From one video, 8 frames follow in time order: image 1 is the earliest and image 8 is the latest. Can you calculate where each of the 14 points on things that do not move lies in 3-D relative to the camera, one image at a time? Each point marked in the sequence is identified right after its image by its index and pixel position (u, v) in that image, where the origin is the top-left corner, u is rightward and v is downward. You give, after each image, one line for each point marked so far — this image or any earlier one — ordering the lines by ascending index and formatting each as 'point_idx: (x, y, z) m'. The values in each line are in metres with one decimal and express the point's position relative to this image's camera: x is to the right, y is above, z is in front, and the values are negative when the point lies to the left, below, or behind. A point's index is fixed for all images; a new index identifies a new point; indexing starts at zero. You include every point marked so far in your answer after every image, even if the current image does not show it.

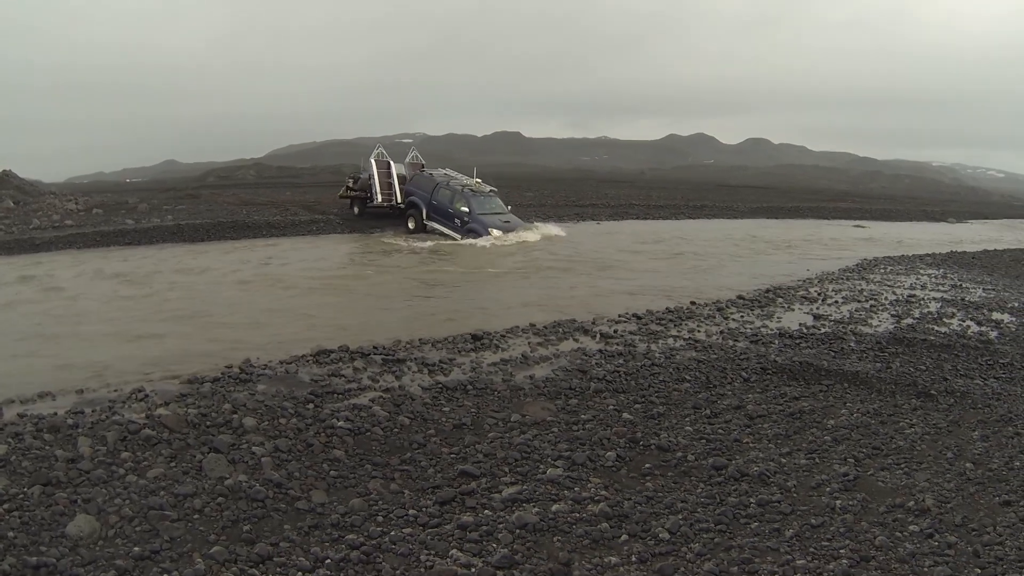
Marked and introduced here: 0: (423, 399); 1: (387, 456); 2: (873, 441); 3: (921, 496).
0: (-1.1, -1.3, +7.1) m
1: (-1.2, -1.6, +6.1) m
2: (+3.7, -1.6, +6.5) m
3: (+3.8, -1.8, +5.6) m
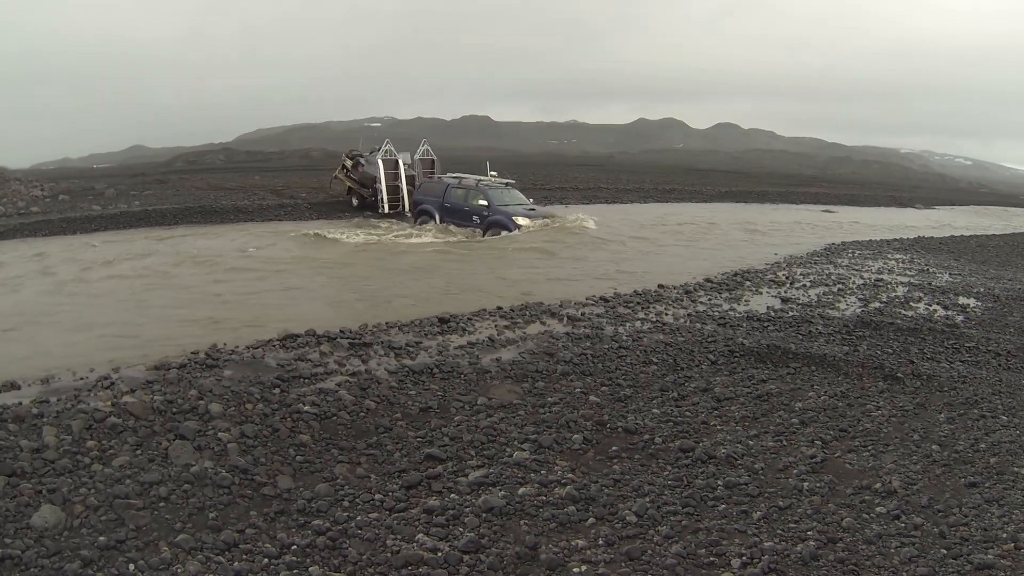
0: (-1.5, -1.1, +7.1) m
1: (-1.5, -1.4, +6.1) m
2: (+3.4, -1.4, +6.5) m
3: (+3.5, -1.6, +5.7) m
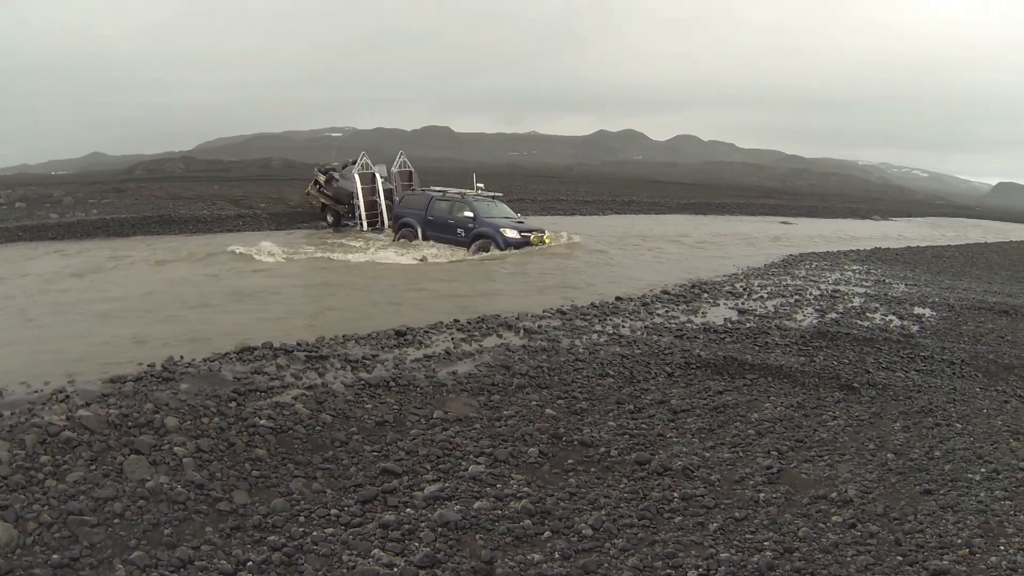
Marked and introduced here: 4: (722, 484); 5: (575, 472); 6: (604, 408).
0: (-1.9, -1.3, +7.0) m
1: (-1.9, -1.6, +6.0) m
2: (+3.0, -1.5, +6.6) m
3: (+3.1, -1.7, +5.8) m
4: (+1.9, -1.7, +5.6) m
5: (+0.6, -1.6, +5.7) m
6: (+0.9, -1.3, +6.8) m
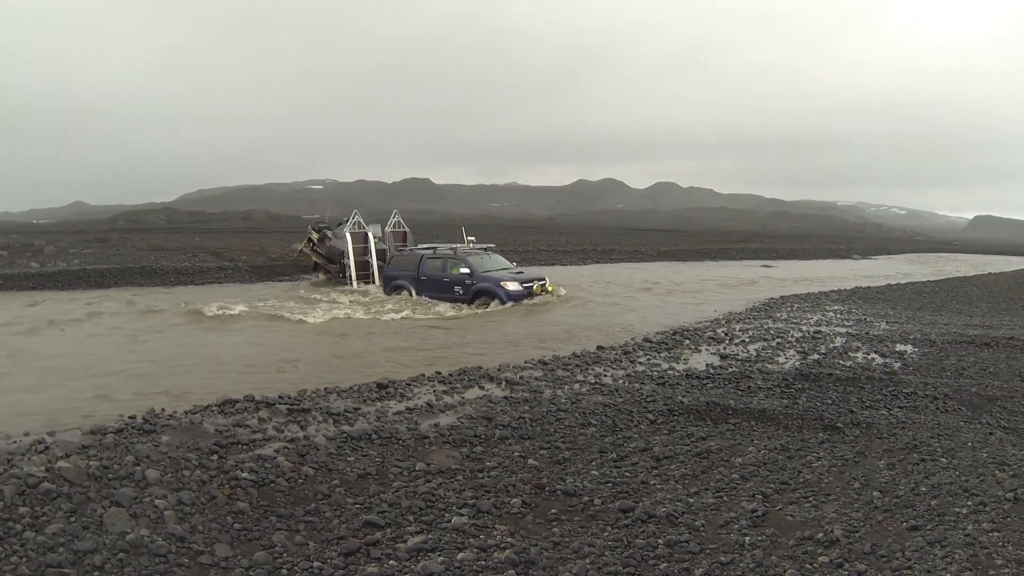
0: (-2.1, -1.8, +7.0) m
1: (-2.1, -2.1, +6.0) m
2: (+2.8, -2.0, +6.7) m
3: (+2.9, -2.2, +5.8) m
4: (+1.7, -2.1, +5.6) m
5: (+0.4, -2.1, +5.7) m
6: (+0.8, -1.8, +6.8) m
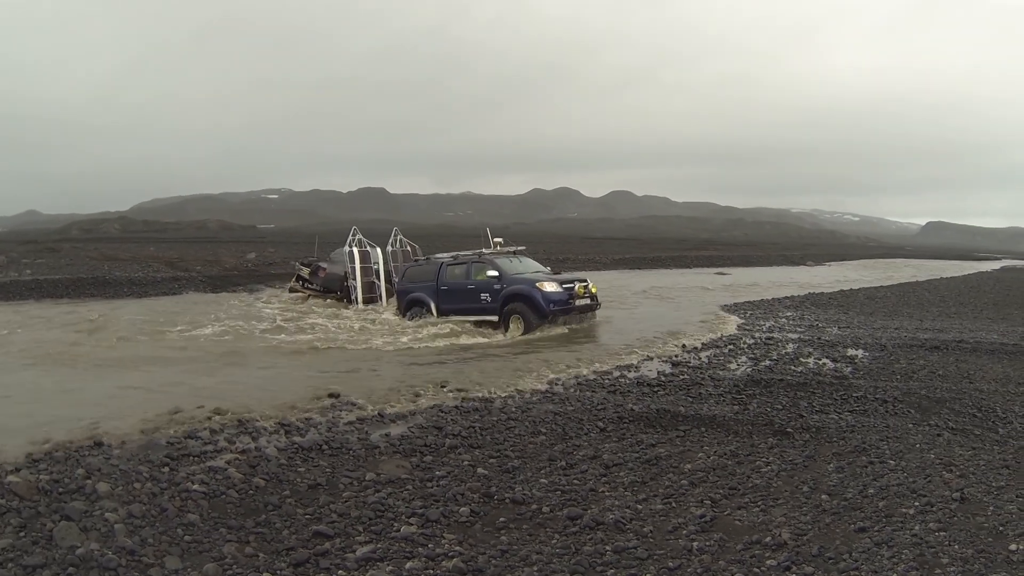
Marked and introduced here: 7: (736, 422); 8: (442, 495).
0: (-2.5, -1.9, +7.0) m
1: (-2.5, -2.2, +6.0) m
2: (+2.3, -2.1, +6.8) m
3: (+2.5, -2.3, +5.9) m
4: (+1.3, -2.2, +5.7) m
5: (0.0, -2.2, +5.7) m
6: (+0.3, -1.9, +6.9) m
7: (+3.0, -1.7, +8.3) m
8: (-0.7, -2.0, +6.2) m
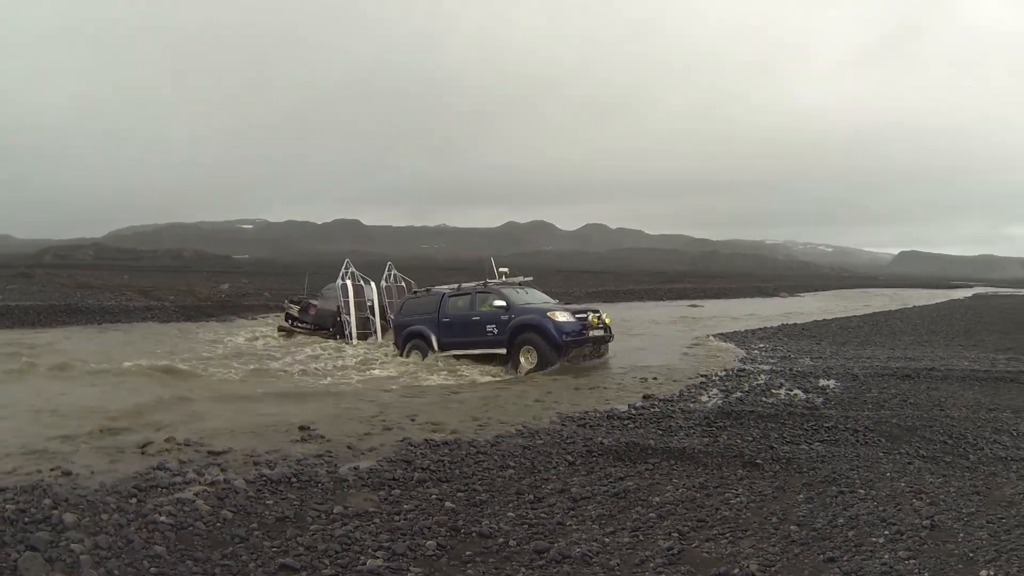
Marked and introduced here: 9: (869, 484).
0: (-2.9, -2.2, +7.0) m
1: (-2.8, -2.5, +6.0) m
2: (+2.0, -2.4, +6.8) m
3: (+2.2, -2.6, +6.0) m
4: (+1.0, -2.6, +5.8) m
5: (-0.3, -2.5, +5.7) m
6: (0.0, -2.2, +6.9) m
7: (+2.6, -2.1, +8.4) m
8: (-1.0, -2.3, +6.2) m
9: (+4.3, -2.4, +7.6) m
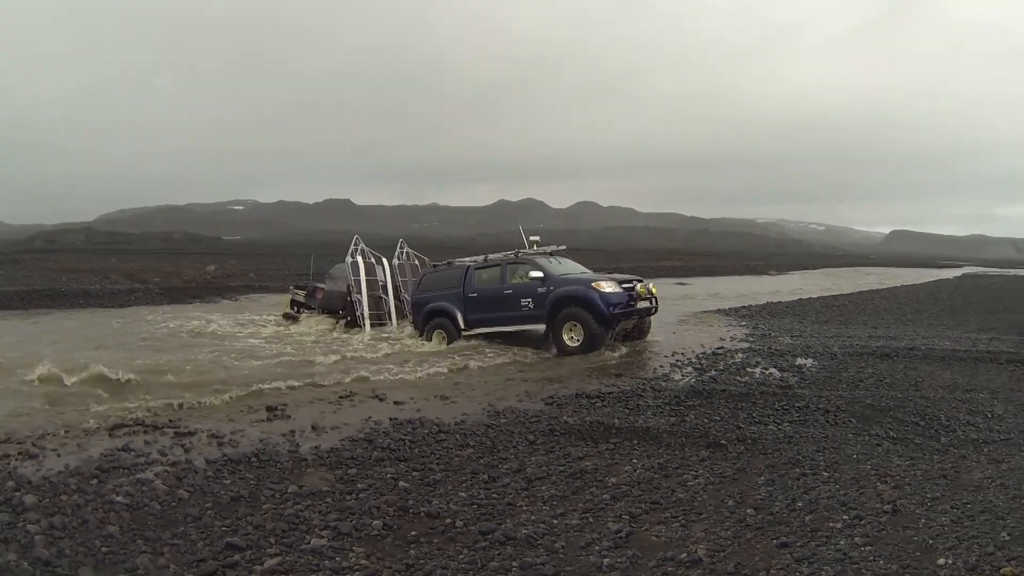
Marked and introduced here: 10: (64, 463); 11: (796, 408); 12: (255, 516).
0: (-3.3, -2.0, +7.1) m
1: (-3.3, -2.3, +6.0) m
2: (+1.5, -2.2, +6.8) m
3: (+1.7, -2.4, +5.9) m
4: (+0.5, -2.4, +5.8) m
5: (-0.9, -2.3, +5.8) m
6: (-0.5, -2.1, +6.9) m
7: (+2.2, -1.9, +8.3) m
8: (-1.5, -2.2, +6.3) m
9: (+3.8, -2.1, +7.5) m
10: (-5.1, -2.0, +7.3) m
11: (+4.2, -1.7, +9.2) m
12: (-2.5, -2.2, +6.2) m
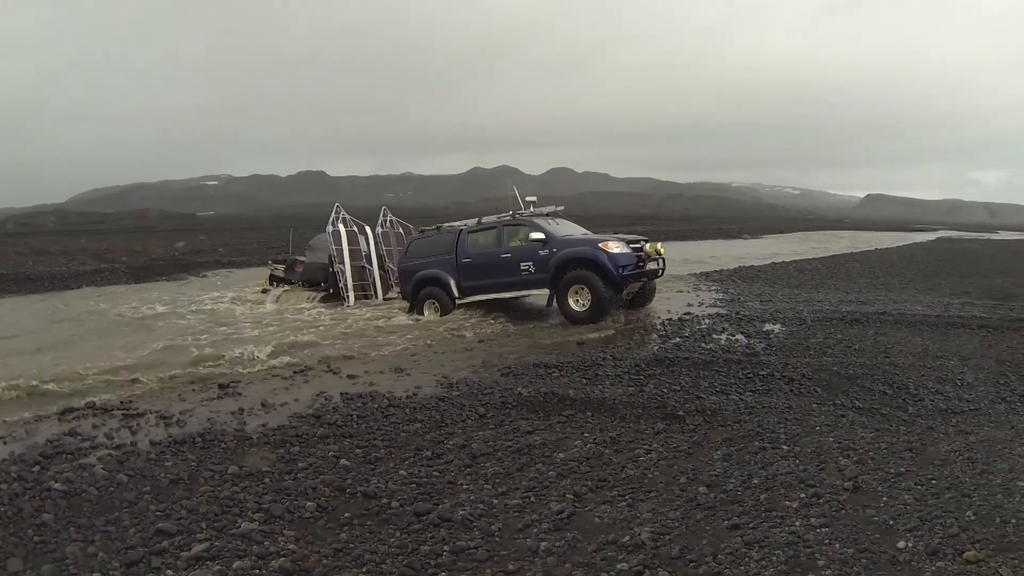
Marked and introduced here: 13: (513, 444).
0: (-3.9, -1.8, +7.0) m
1: (-3.9, -2.1, +6.0) m
2: (+1.0, -1.9, +6.6) m
3: (+1.1, -2.2, +5.8) m
4: (-0.1, -2.2, +5.6) m
5: (-1.4, -2.1, +5.6) m
6: (-1.1, -1.8, +6.8) m
7: (+1.6, -1.5, +8.1) m
8: (-2.0, -2.0, +6.2) m
9: (+3.3, -1.7, +7.3) m
10: (-5.7, -1.8, +7.2) m
11: (+3.7, -1.2, +8.9) m
12: (-3.0, -2.0, +6.0) m
13: (+0.1, -1.7, +7.1) m
